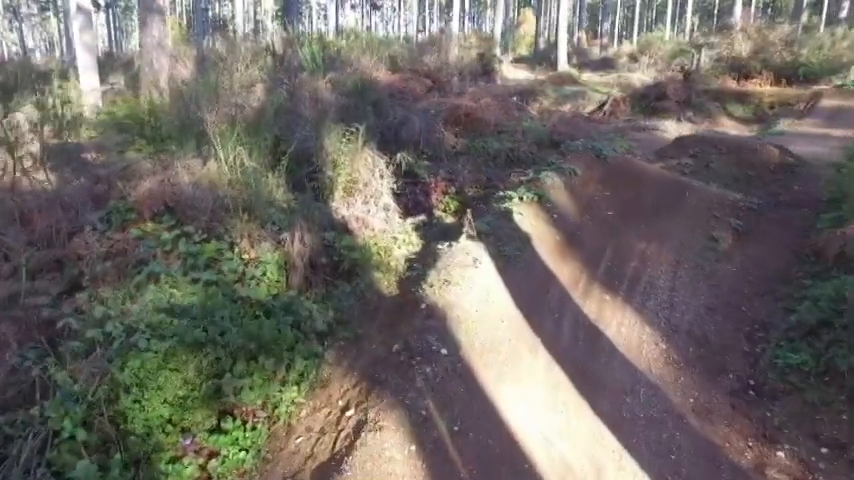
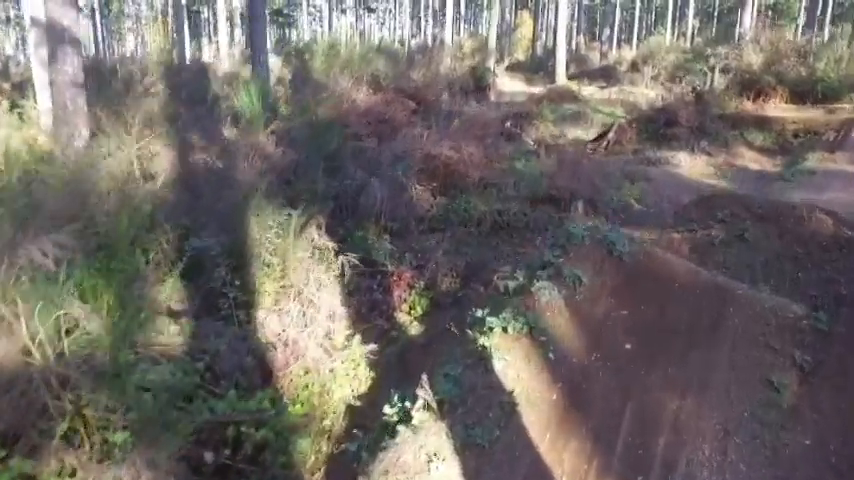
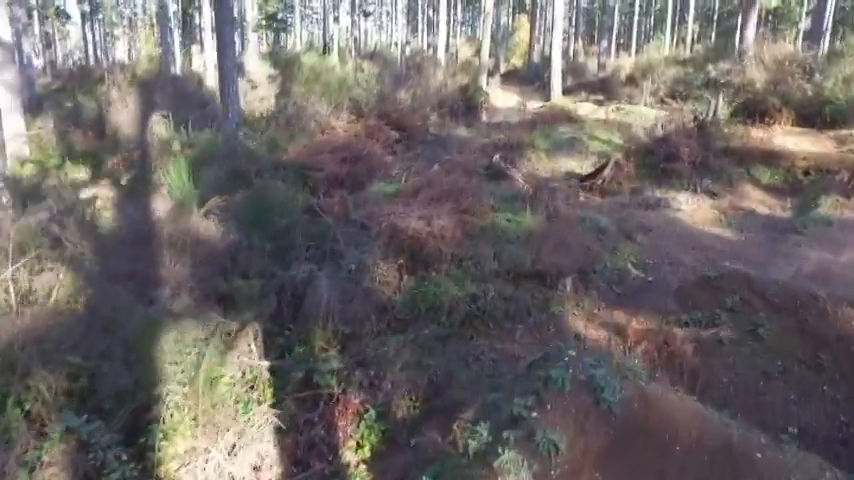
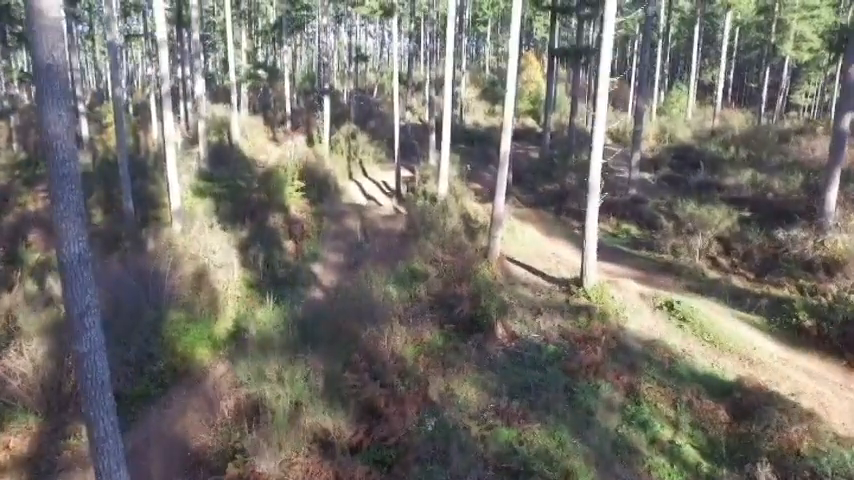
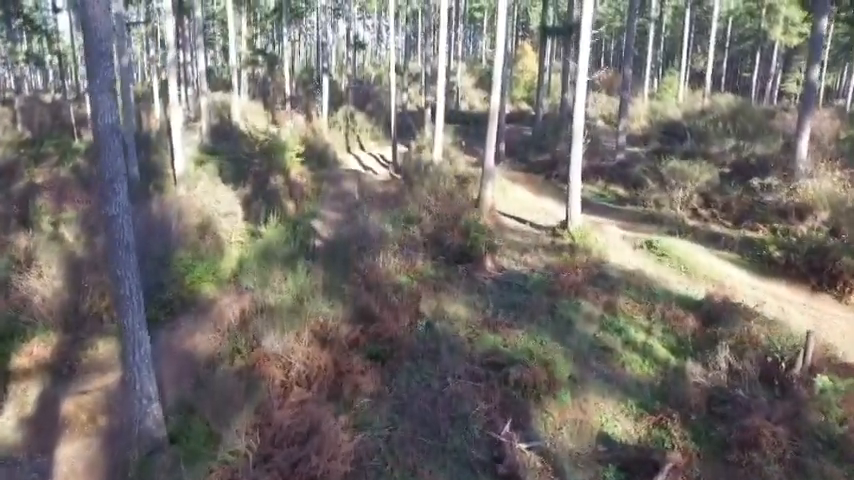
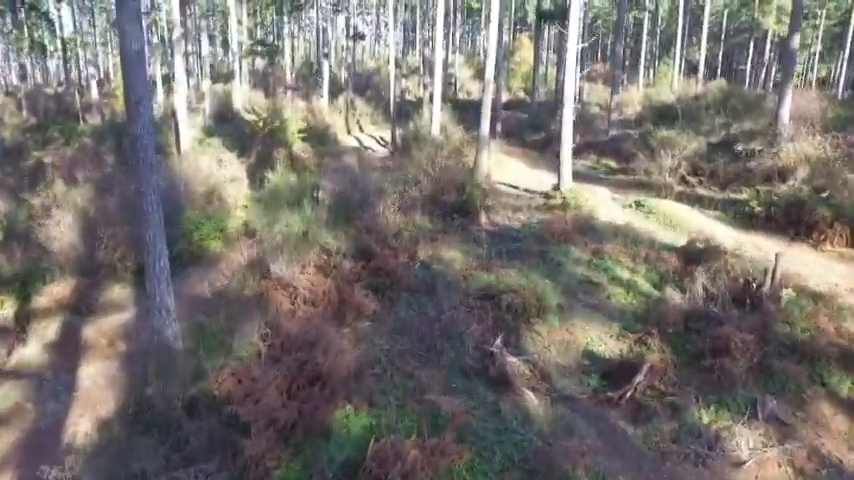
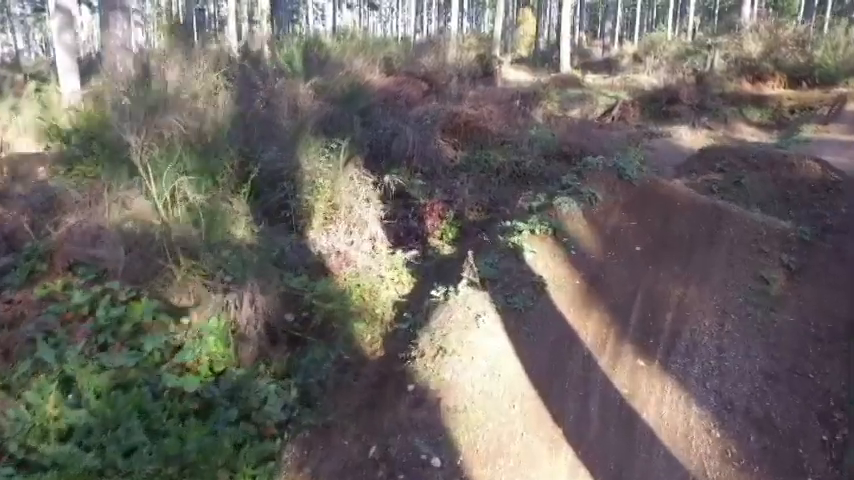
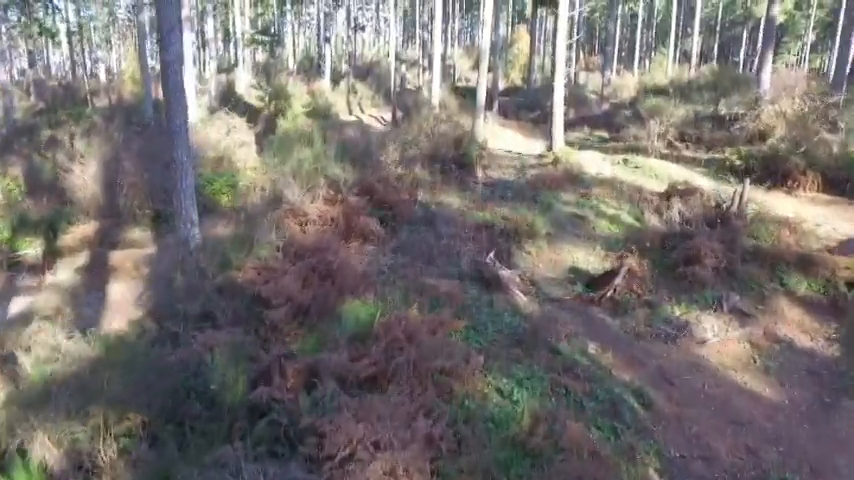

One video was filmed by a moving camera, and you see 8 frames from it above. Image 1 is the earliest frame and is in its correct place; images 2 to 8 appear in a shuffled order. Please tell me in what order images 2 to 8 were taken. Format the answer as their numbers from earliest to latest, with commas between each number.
7, 2, 3, 8, 6, 5, 4
